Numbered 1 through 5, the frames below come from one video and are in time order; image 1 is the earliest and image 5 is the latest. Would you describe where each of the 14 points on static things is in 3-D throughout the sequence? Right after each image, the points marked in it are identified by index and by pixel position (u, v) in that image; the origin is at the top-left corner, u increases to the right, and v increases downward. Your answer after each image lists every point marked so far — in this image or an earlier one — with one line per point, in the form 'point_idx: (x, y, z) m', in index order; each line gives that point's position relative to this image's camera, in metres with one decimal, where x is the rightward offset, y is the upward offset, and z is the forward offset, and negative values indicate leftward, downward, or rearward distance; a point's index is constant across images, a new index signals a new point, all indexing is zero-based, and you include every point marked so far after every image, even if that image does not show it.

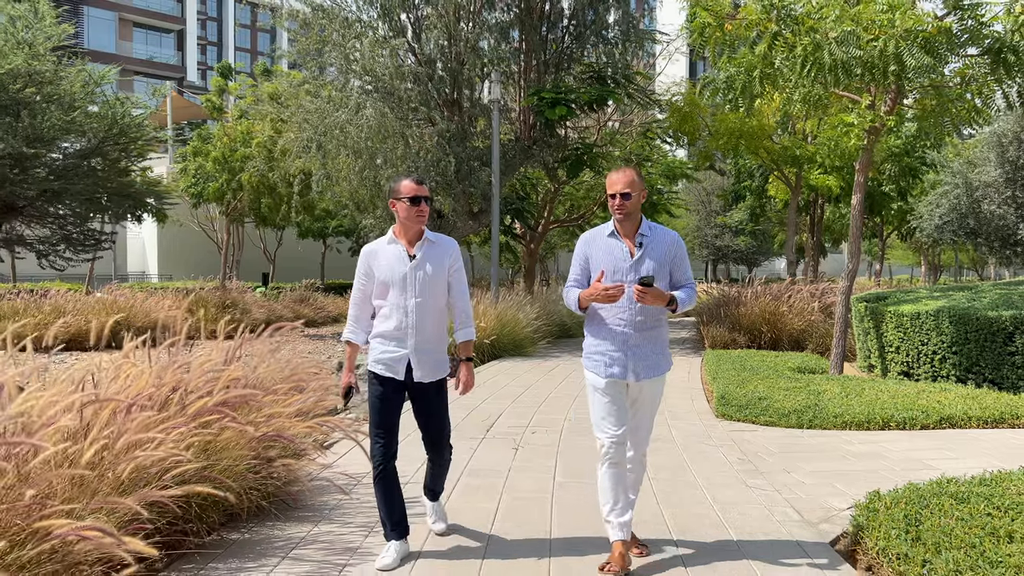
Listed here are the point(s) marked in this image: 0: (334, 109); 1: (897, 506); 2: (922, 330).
0: (-3.1, +3.1, +13.6) m
1: (+1.8, -1.0, +3.7) m
2: (+4.4, -0.5, +8.4) m
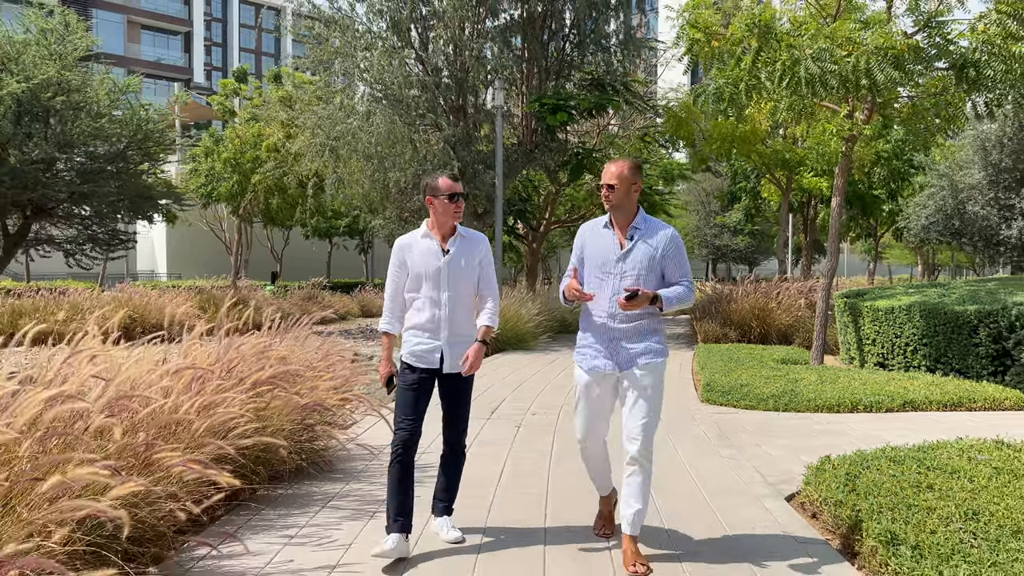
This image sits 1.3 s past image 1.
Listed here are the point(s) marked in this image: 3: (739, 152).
0: (-3.0, +3.1, +14.3) m
1: (+1.8, -1.0, +4.3) m
2: (+4.5, -0.4, +9.1) m
3: (+4.1, +2.5, +13.9) m
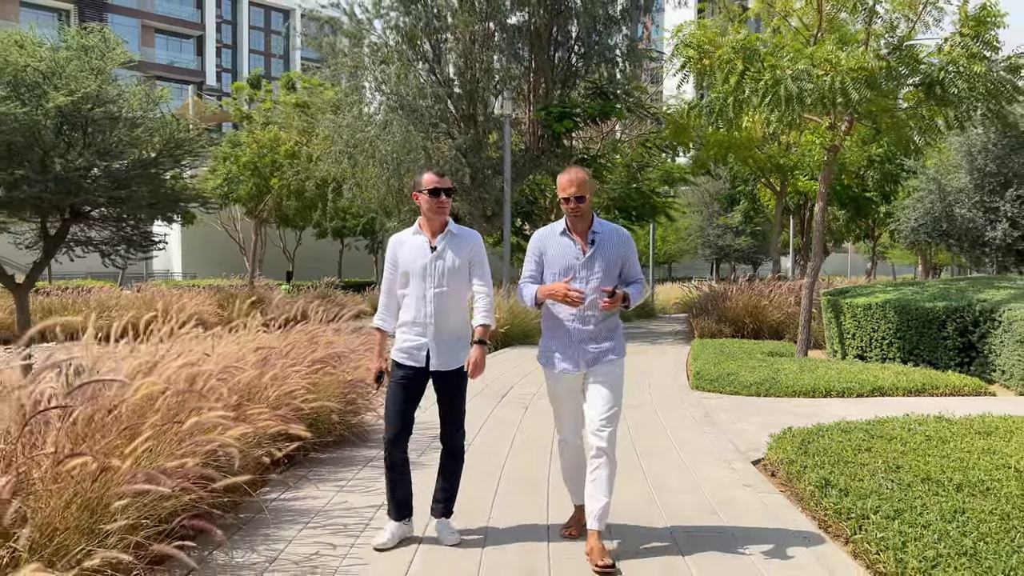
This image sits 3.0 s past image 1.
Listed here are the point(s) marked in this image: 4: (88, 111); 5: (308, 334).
0: (-2.9, +3.2, +15.1) m
1: (+1.9, -1.0, +5.1) m
2: (+4.6, -0.4, +9.9) m
3: (+4.3, +2.5, +14.7) m
4: (-6.7, +2.8, +12.3) m
5: (-1.5, -0.3, +5.9) m
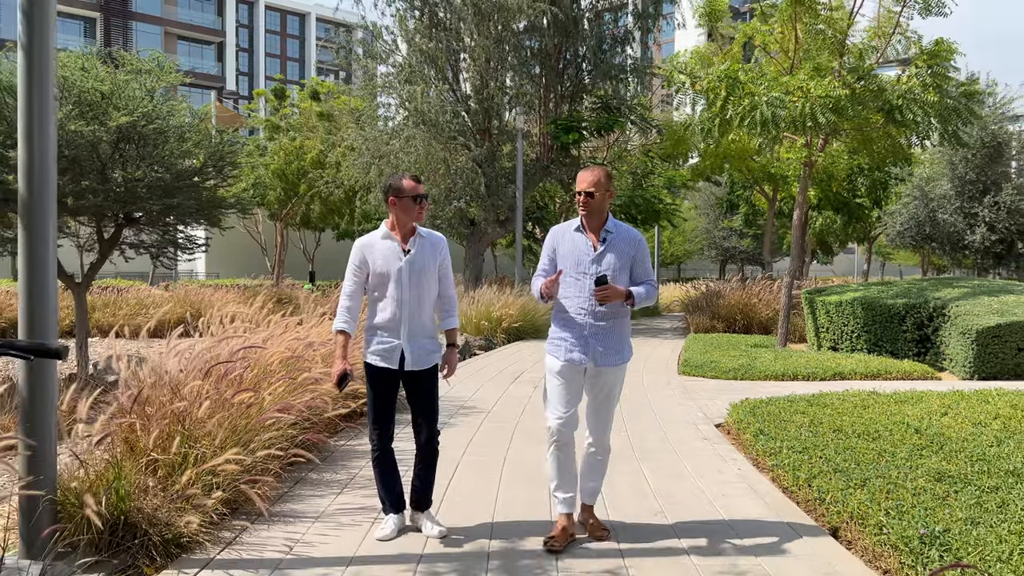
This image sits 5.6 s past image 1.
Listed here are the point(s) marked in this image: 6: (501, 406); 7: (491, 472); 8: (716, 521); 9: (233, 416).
0: (-2.6, +3.2, +16.5) m
1: (+2.0, -1.0, +6.4) m
2: (+4.7, -0.4, +11.1) m
3: (+4.5, +2.5, +15.9) m
4: (-6.5, +2.8, +13.8) m
5: (-1.4, -0.3, +7.2) m
6: (-0.1, -1.1, +7.4) m
7: (-0.1, -1.2, +5.1) m
8: (+1.1, -1.2, +4.1) m
9: (-1.5, -0.7, +4.1) m
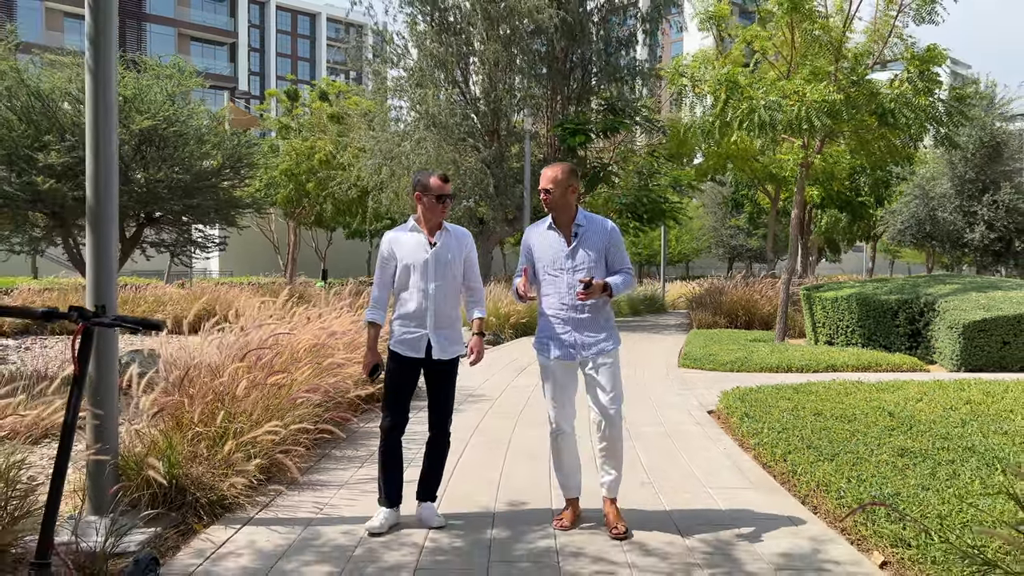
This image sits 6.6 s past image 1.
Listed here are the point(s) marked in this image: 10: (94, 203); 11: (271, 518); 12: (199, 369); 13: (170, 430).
0: (-2.5, +3.3, +17.0) m
1: (+2.0, -0.9, +6.9) m
2: (+4.9, -0.3, +11.5) m
3: (+4.7, +2.6, +16.4) m
4: (-6.4, +2.9, +14.3) m
5: (-1.4, -0.3, +7.7) m
6: (0.0, -1.1, +7.9) m
7: (-0.1, -1.2, +5.6) m
8: (+1.1, -1.2, +4.5) m
9: (-1.5, -0.6, +4.6) m
10: (-1.9, +0.4, +3.6) m
11: (-1.2, -1.1, +3.8) m
12: (-1.9, -0.5, +4.8) m
13: (-1.8, -0.8, +4.1) m
